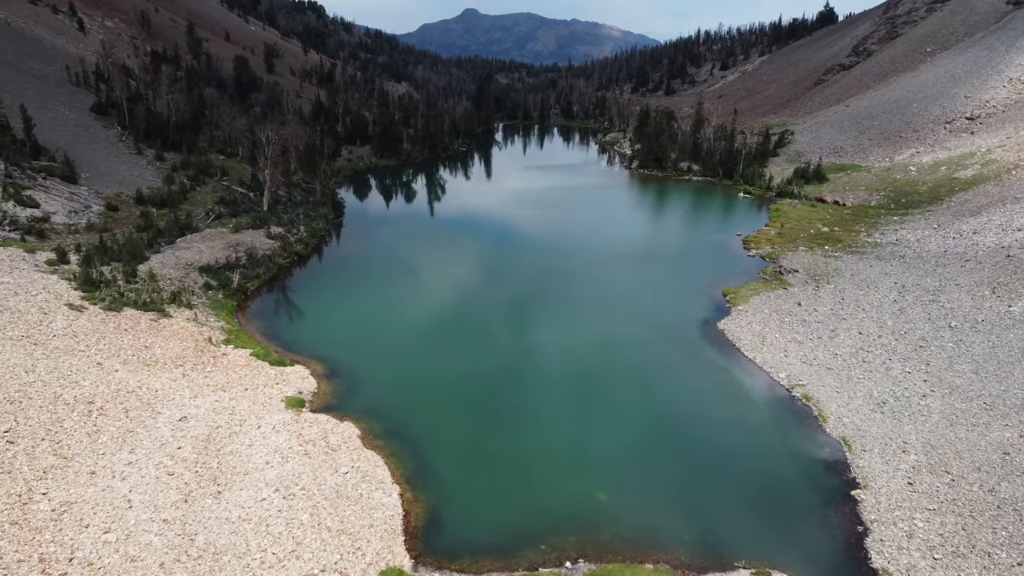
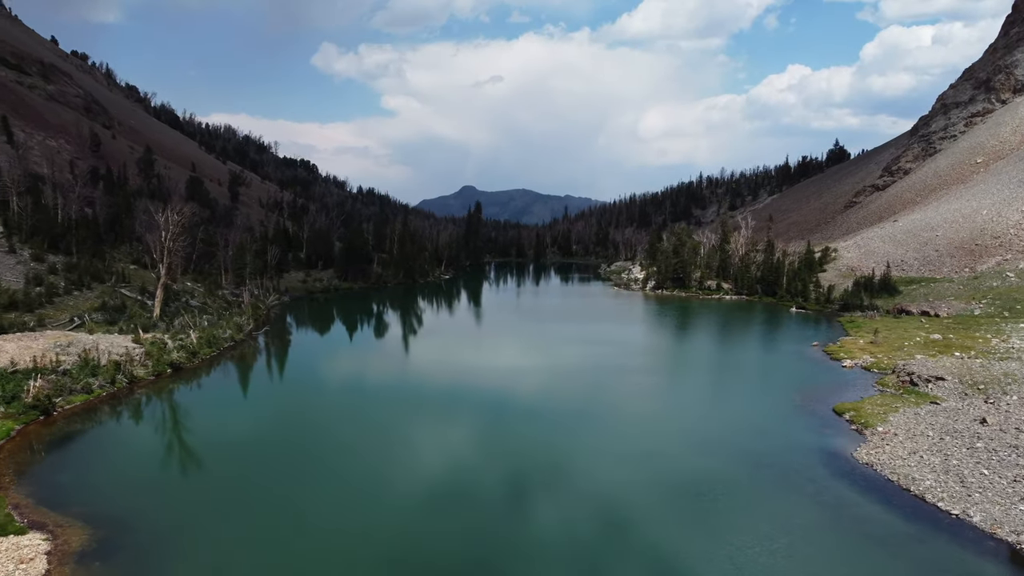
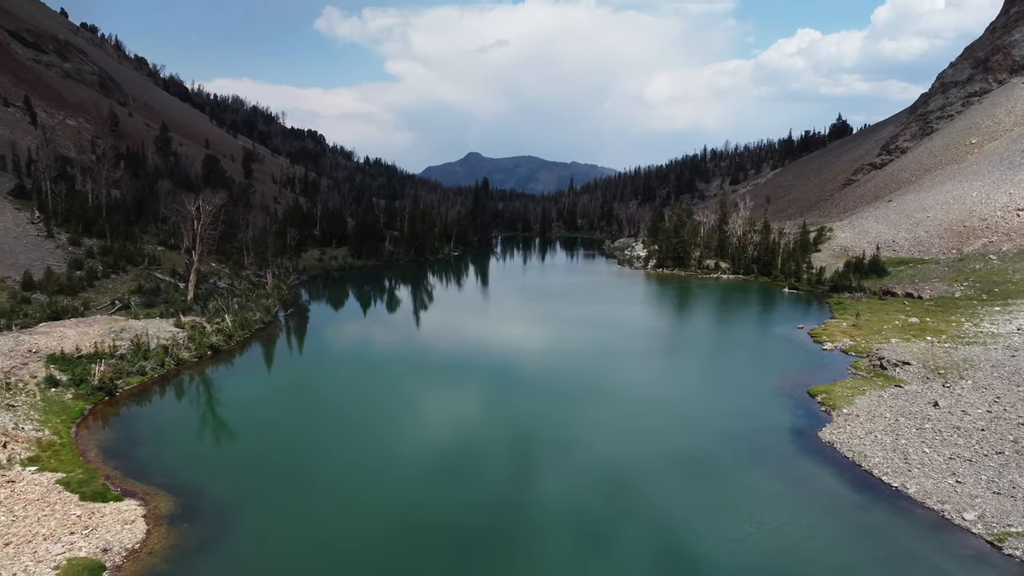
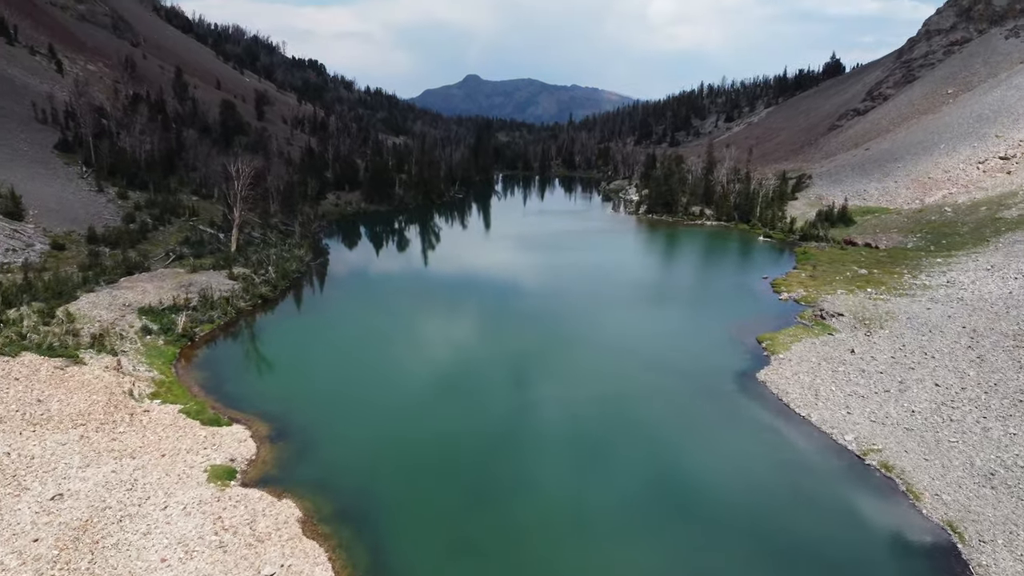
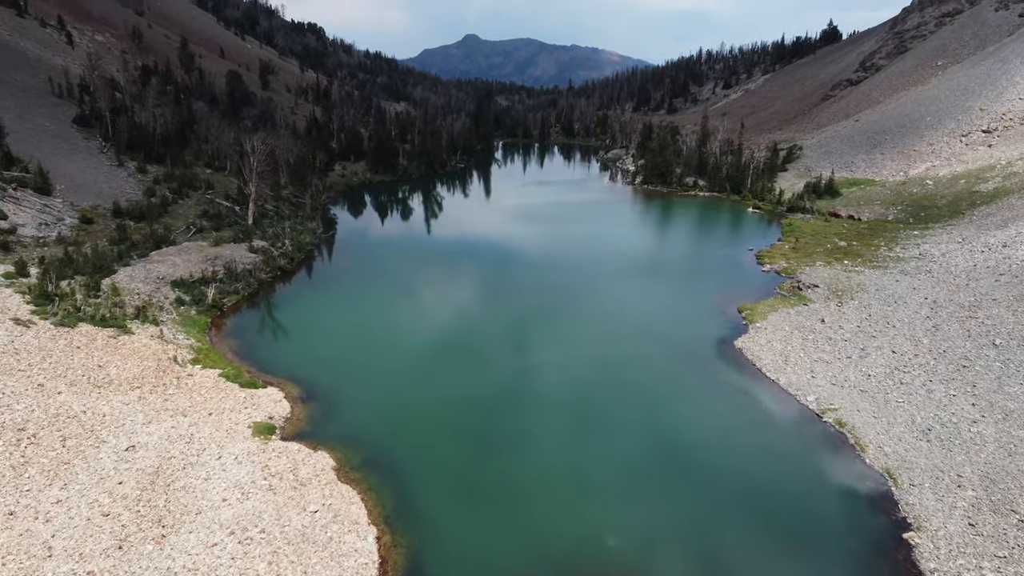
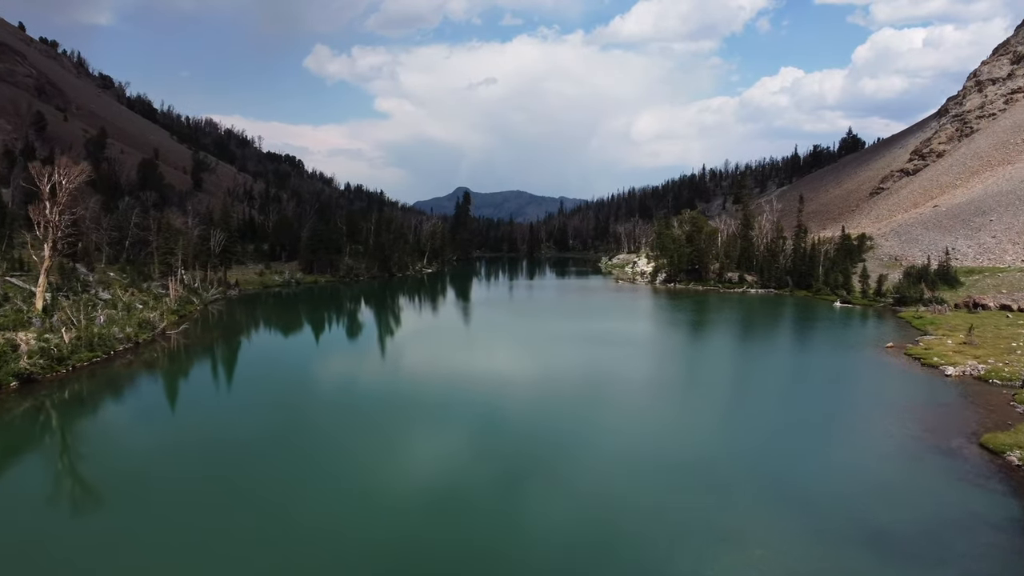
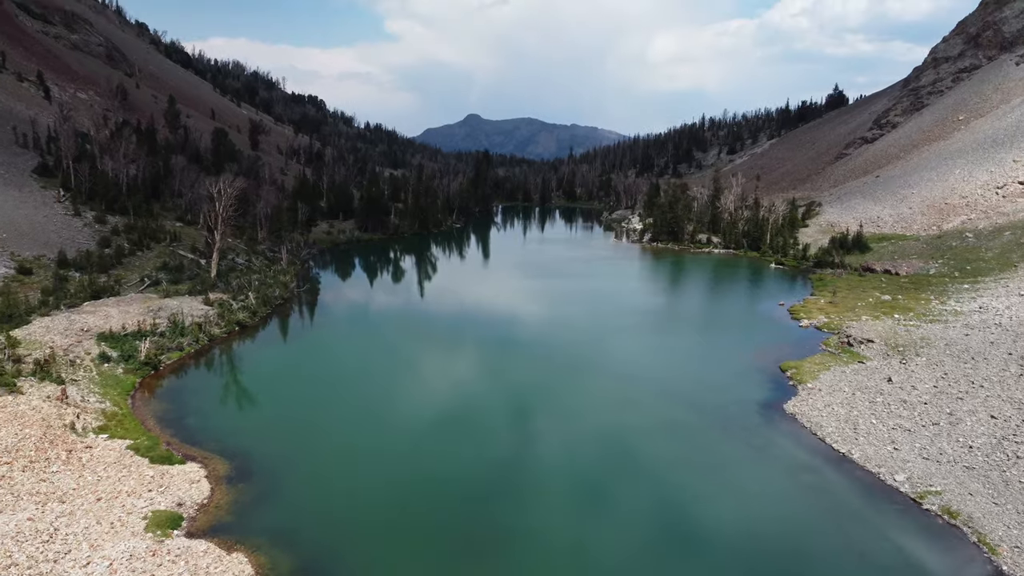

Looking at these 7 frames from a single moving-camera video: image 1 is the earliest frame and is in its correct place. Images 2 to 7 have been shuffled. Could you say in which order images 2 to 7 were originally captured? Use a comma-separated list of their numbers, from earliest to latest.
5, 4, 7, 3, 2, 6
